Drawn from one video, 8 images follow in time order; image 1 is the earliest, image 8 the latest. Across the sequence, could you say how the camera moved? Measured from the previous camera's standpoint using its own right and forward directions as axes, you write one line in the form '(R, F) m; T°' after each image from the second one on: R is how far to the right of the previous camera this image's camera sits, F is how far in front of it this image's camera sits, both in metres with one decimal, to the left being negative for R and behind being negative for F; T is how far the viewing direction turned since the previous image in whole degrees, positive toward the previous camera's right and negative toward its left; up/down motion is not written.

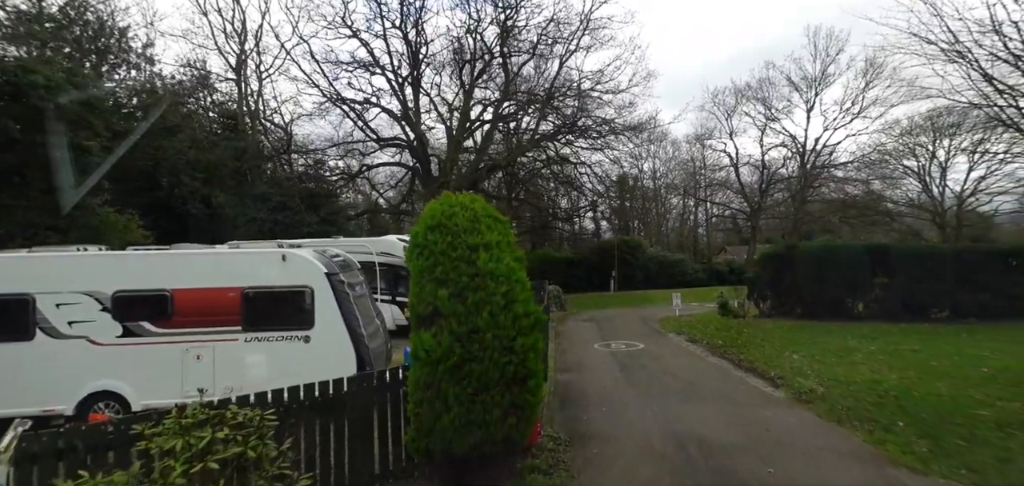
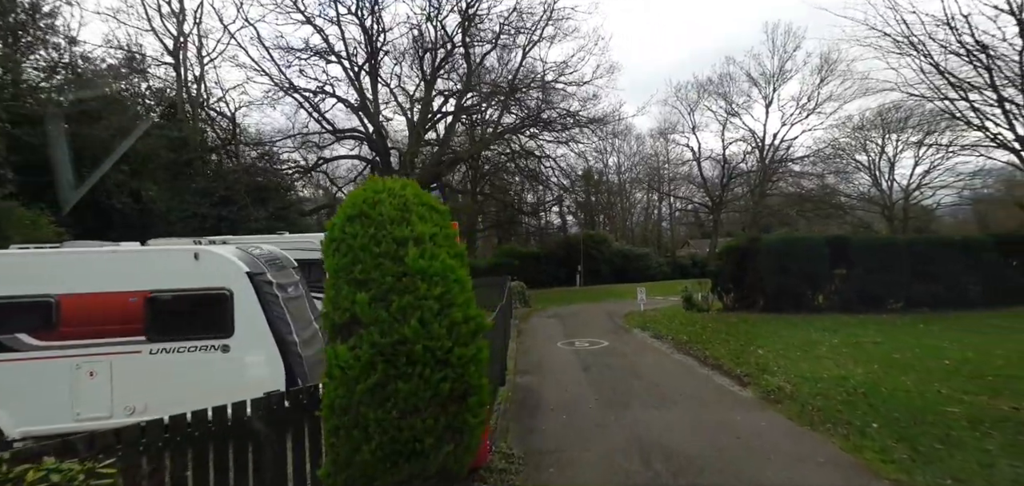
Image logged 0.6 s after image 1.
(+0.2, +0.6) m; +3°
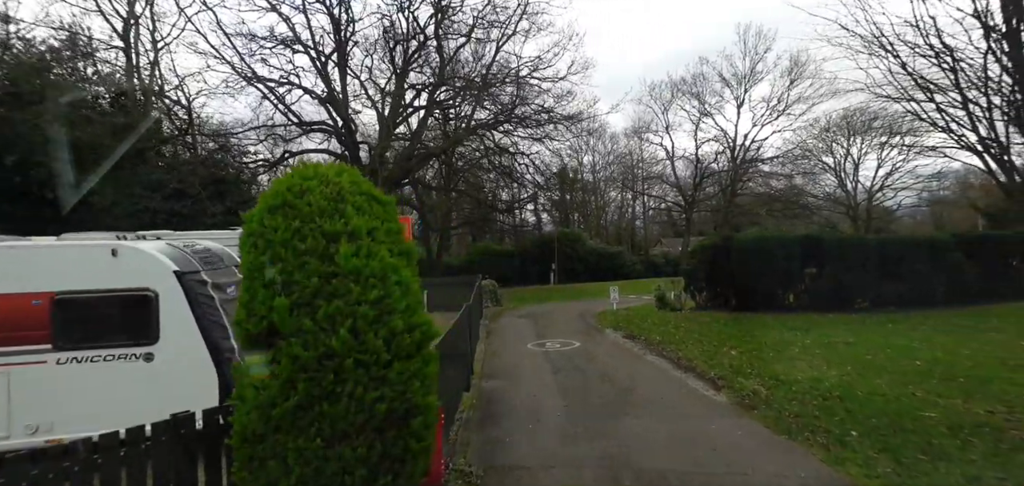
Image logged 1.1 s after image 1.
(+0.1, +0.4) m; +3°
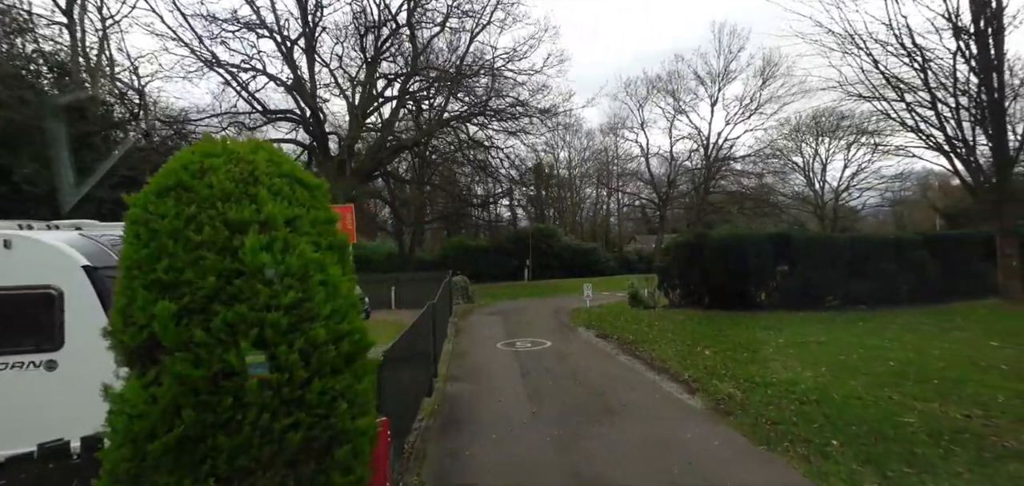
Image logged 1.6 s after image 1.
(+0.1, +0.5) m; +3°
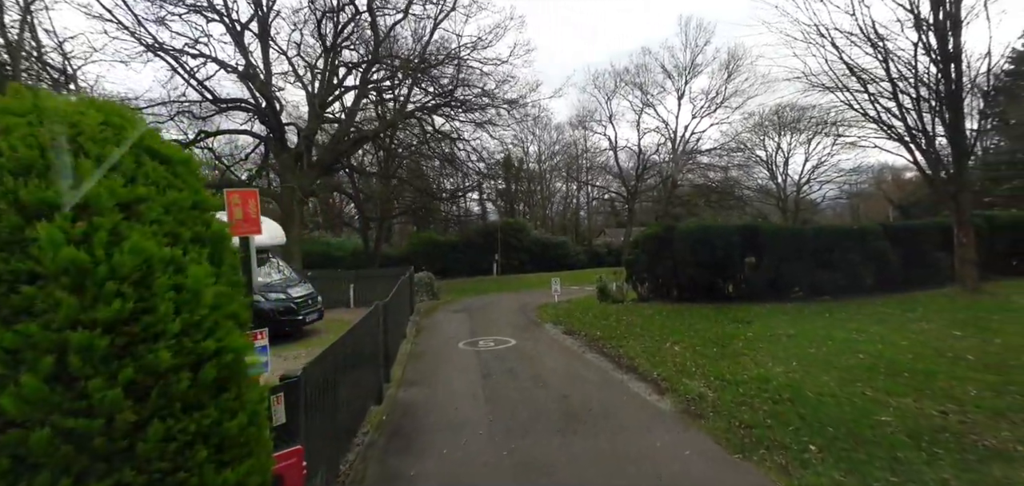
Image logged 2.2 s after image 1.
(+0.2, +0.6) m; +3°
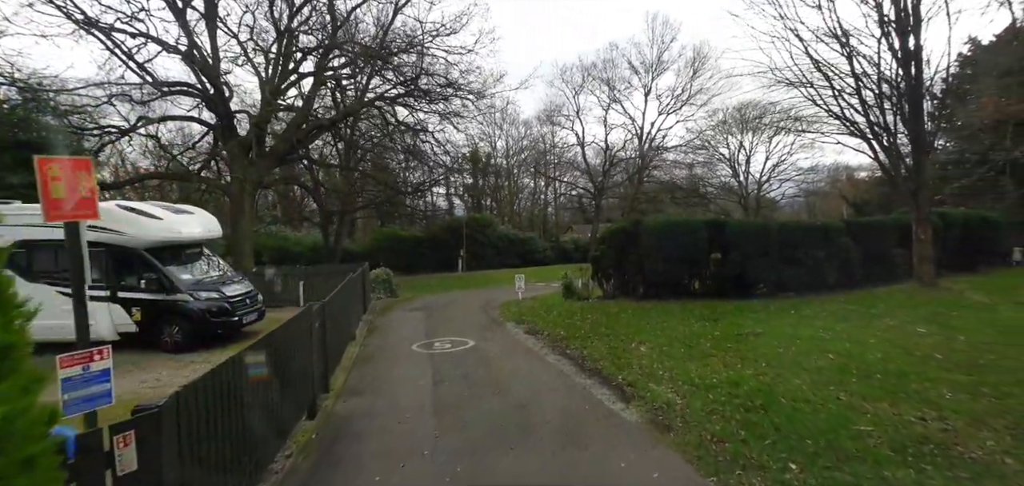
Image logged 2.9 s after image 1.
(+0.2, +0.7) m; +3°
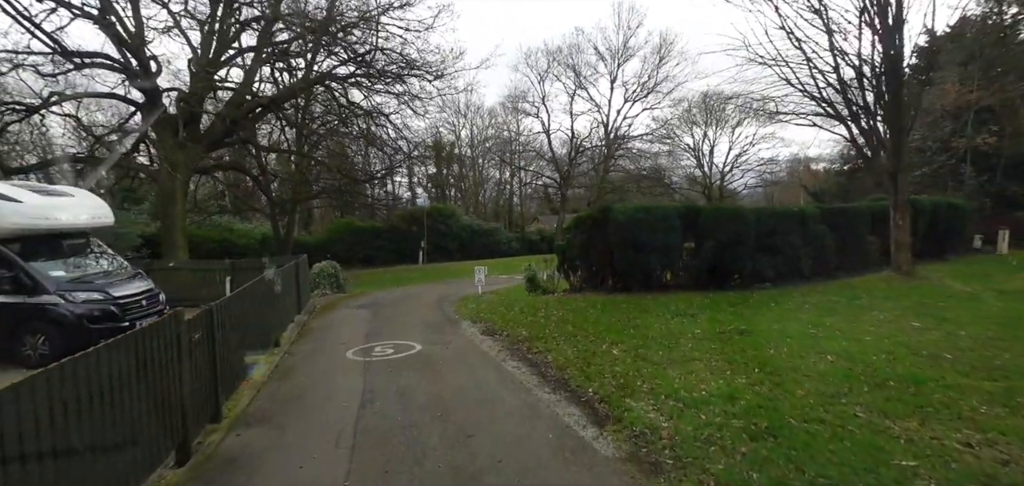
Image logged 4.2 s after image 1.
(+0.2, +1.5) m; +3°
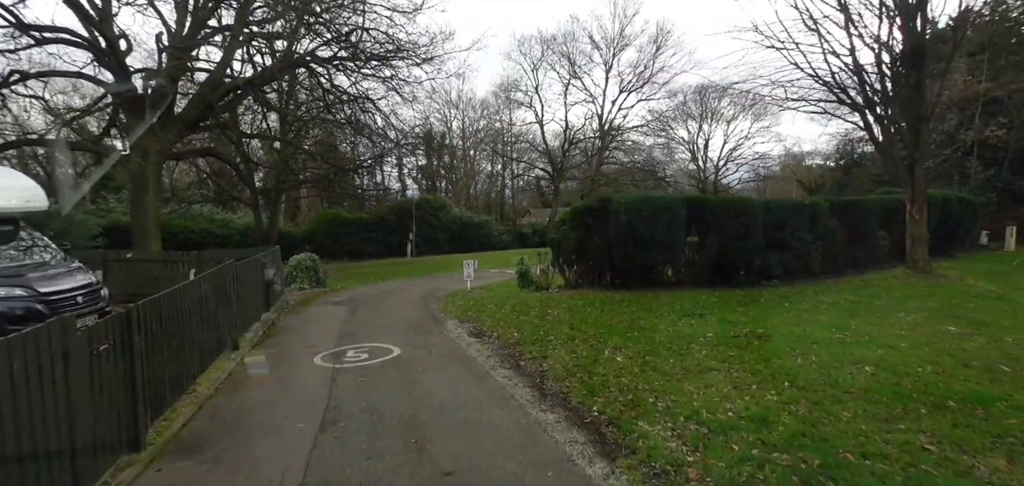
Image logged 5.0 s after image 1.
(0.0, +1.1) m; +1°
